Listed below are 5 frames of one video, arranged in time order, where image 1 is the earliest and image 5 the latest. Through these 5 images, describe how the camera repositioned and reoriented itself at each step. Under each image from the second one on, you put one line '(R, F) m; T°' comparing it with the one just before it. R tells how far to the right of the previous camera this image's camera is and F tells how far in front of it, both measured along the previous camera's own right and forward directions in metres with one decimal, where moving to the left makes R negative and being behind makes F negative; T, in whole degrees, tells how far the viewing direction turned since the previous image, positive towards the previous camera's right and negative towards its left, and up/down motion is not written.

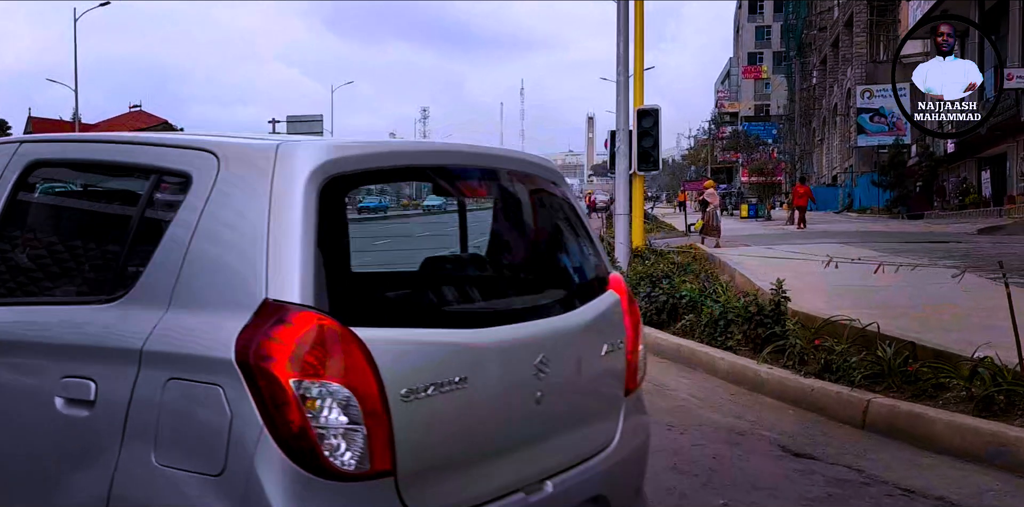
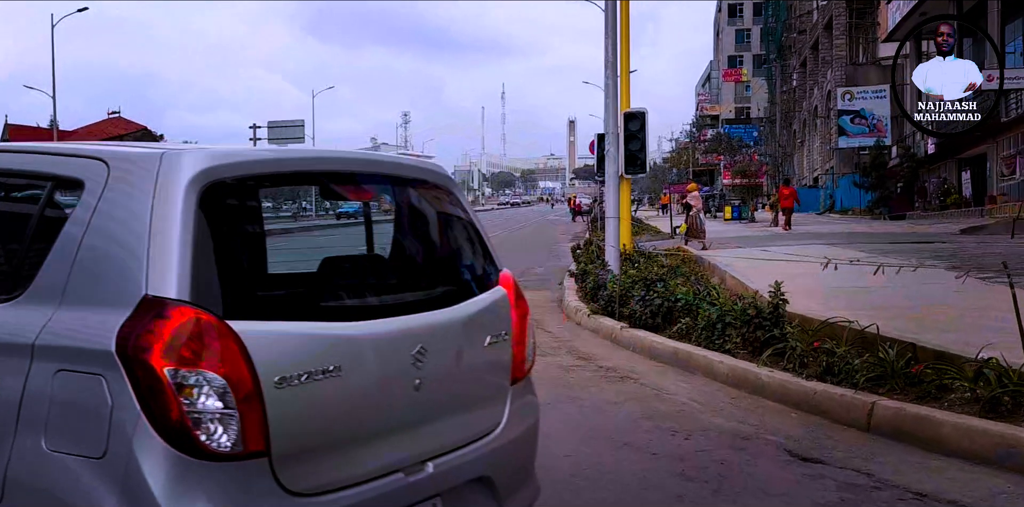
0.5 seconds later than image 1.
(-0.1, +0.1) m; +1°
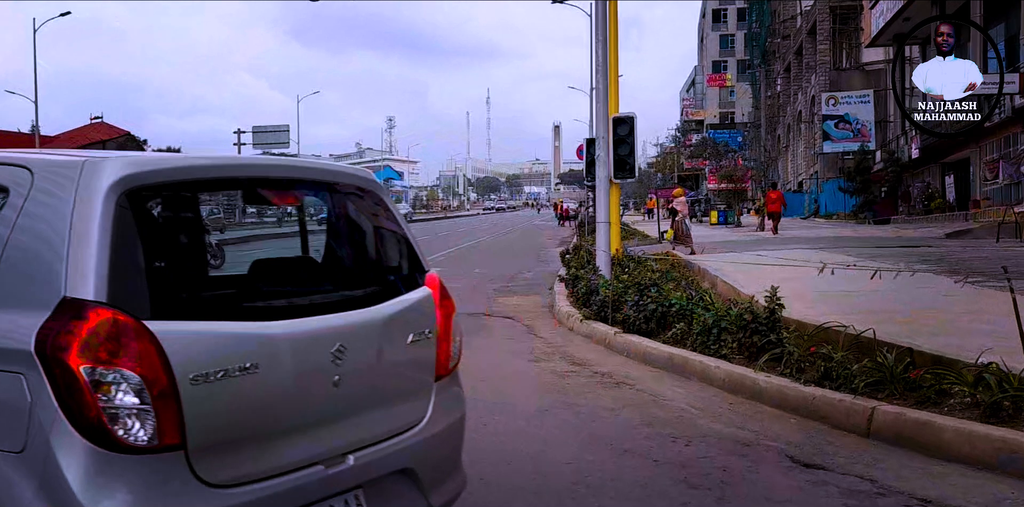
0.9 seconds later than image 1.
(-0.1, 0.0) m; +1°
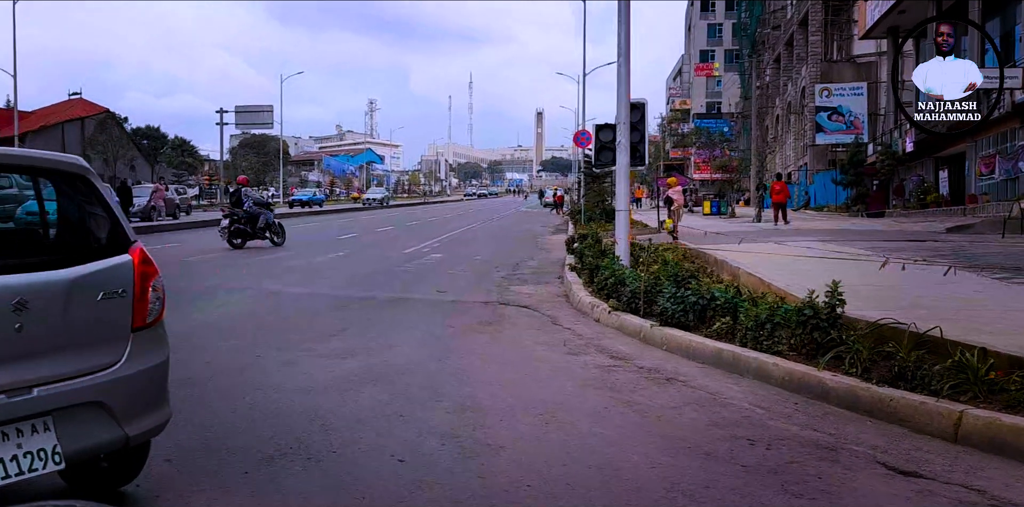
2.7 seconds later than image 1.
(-0.5, +0.3) m; +1°
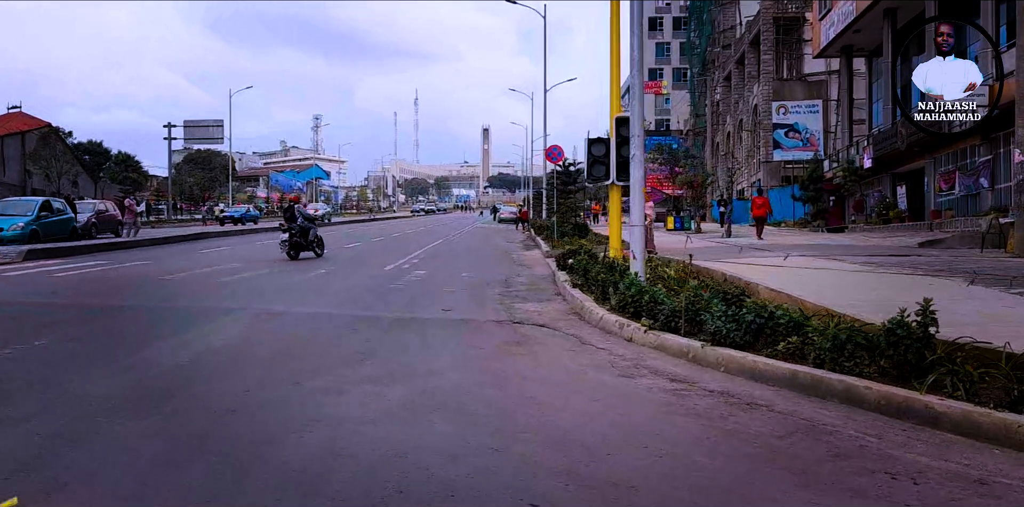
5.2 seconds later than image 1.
(-0.9, +0.5) m; +3°
